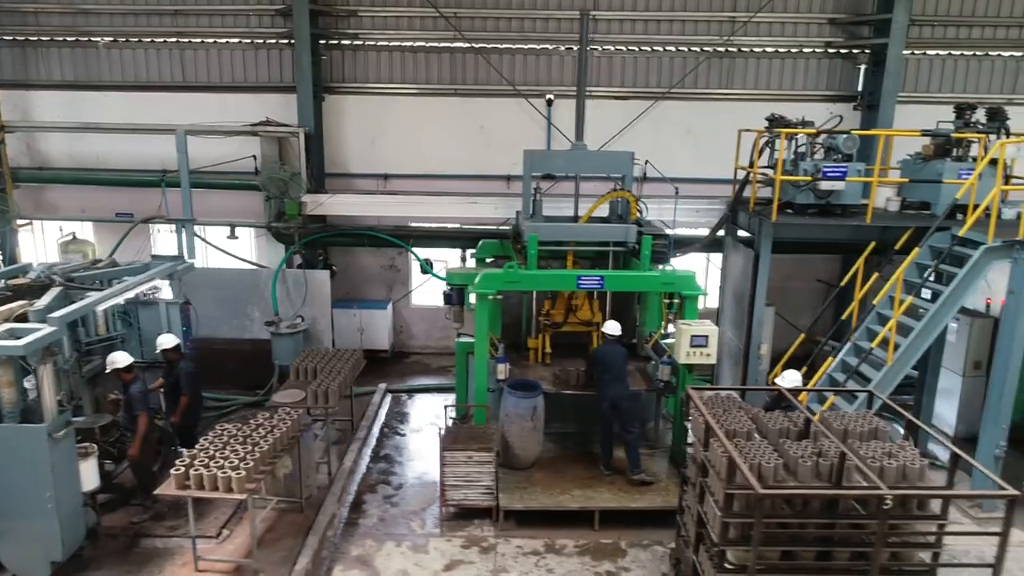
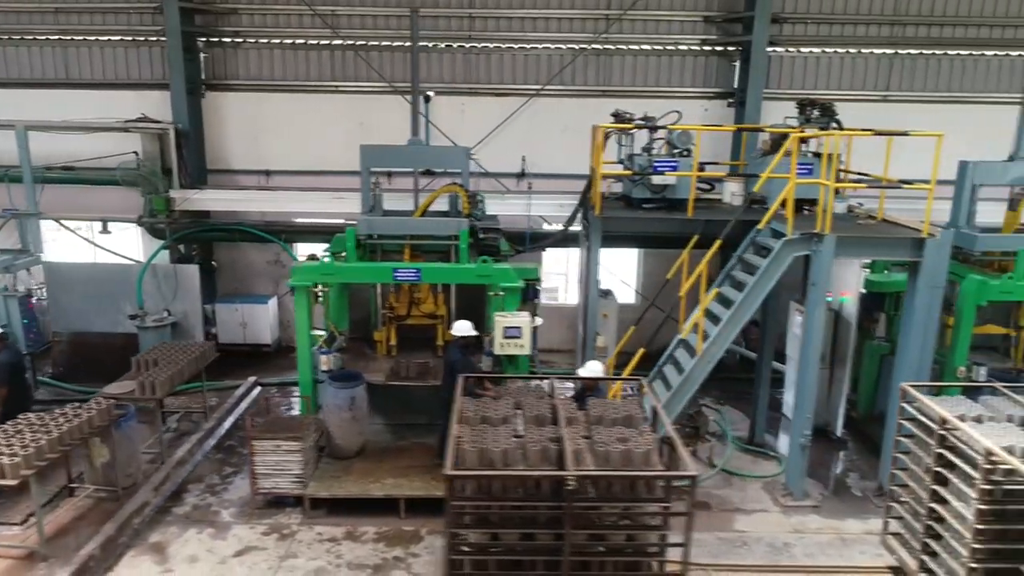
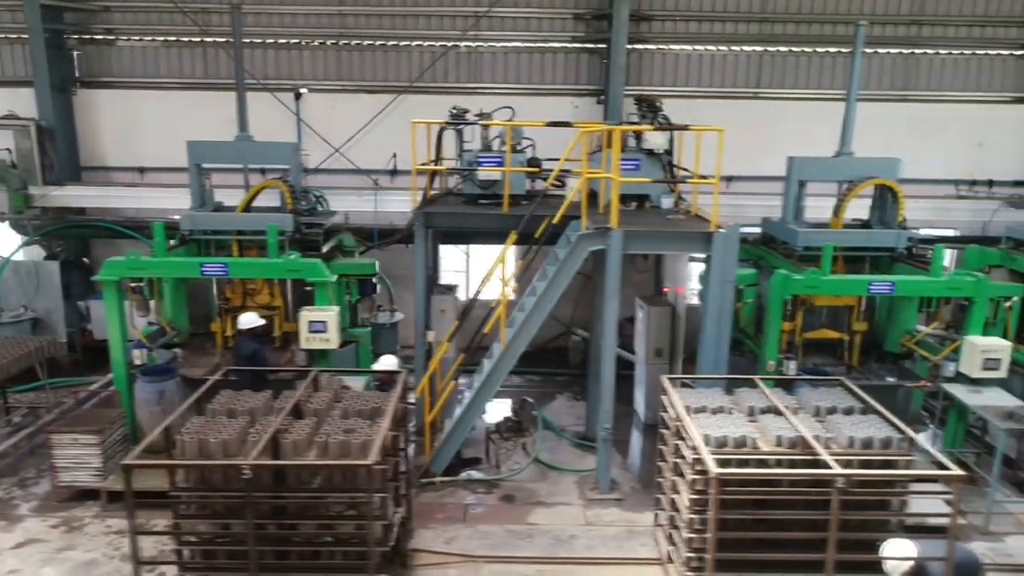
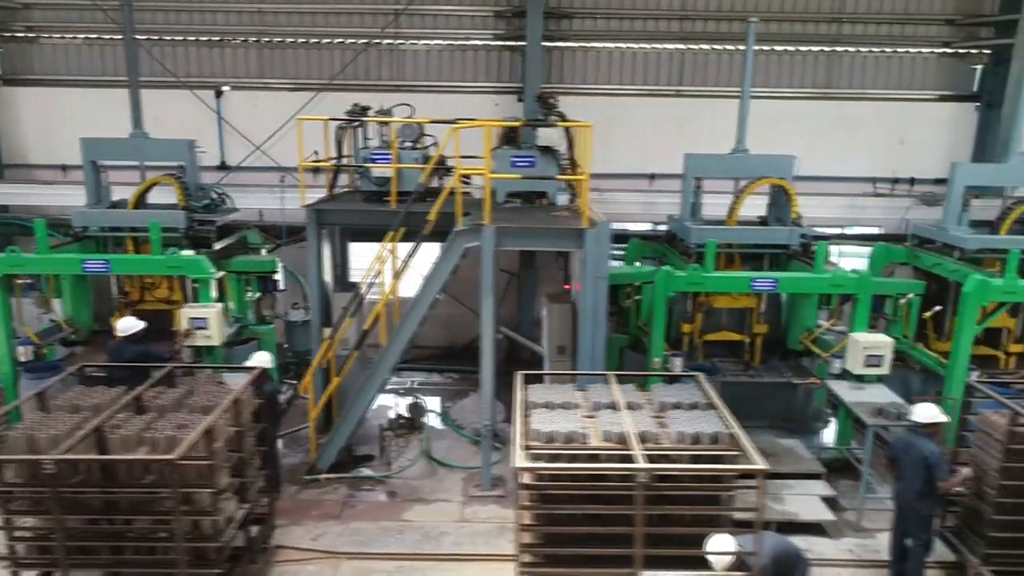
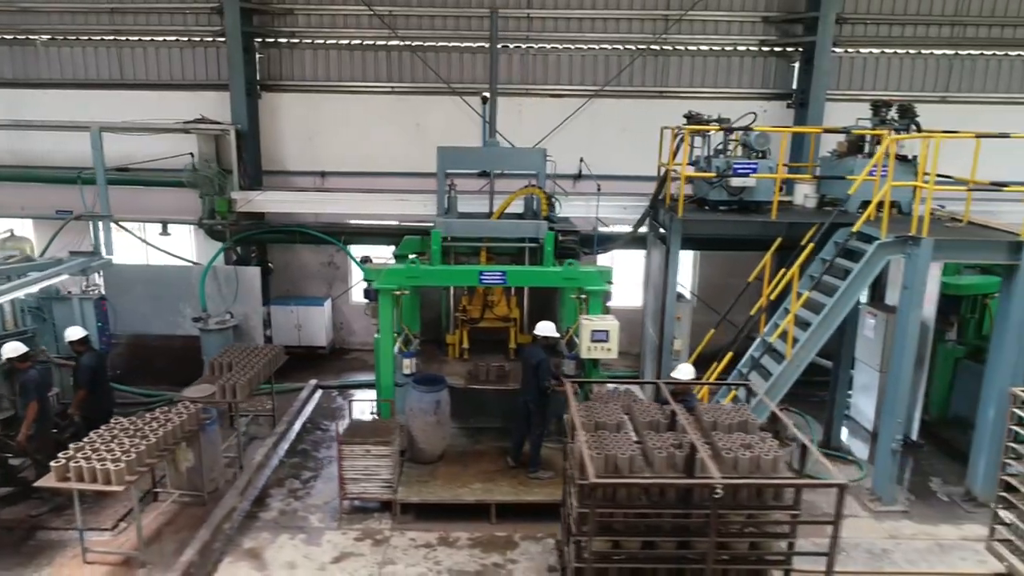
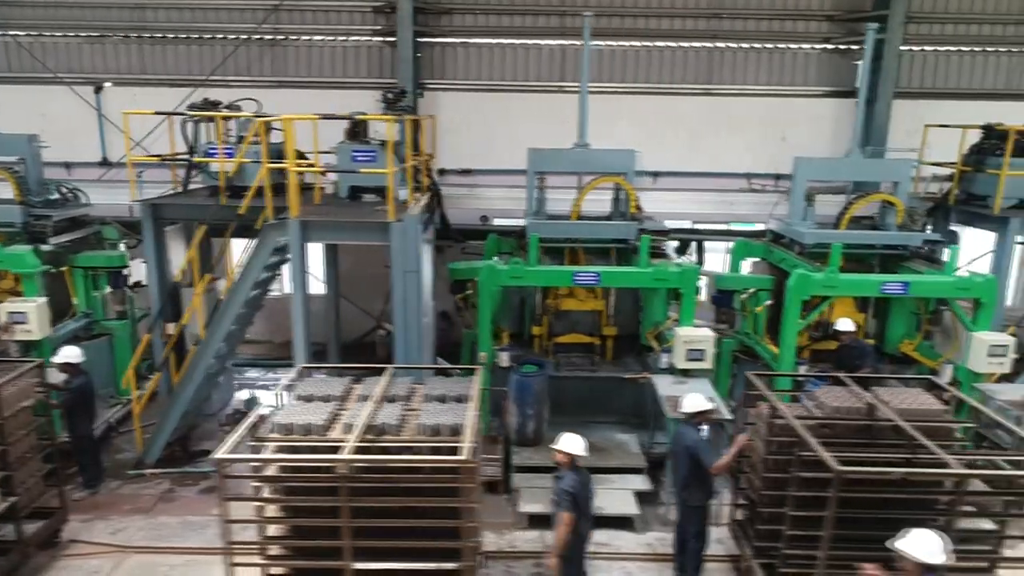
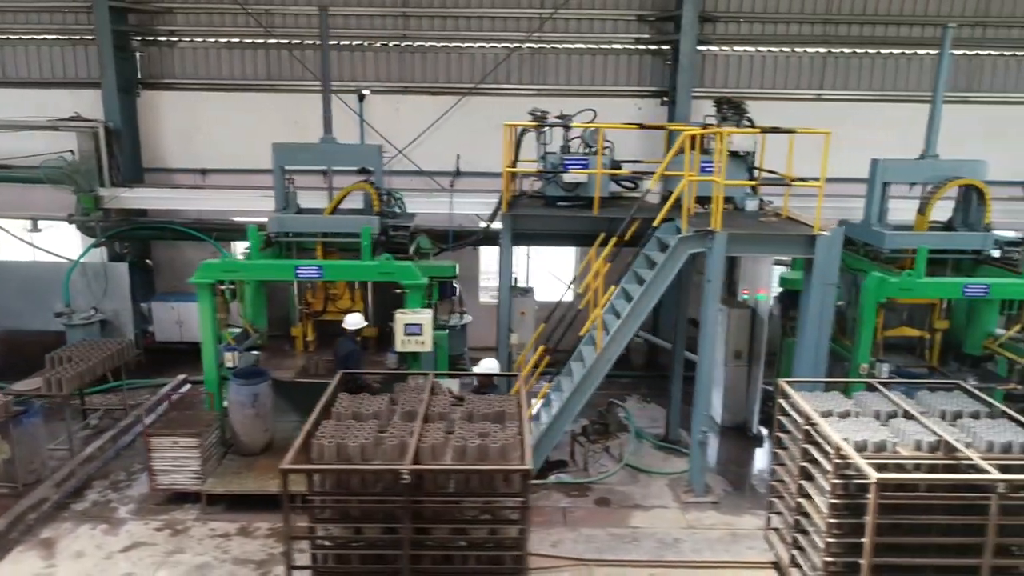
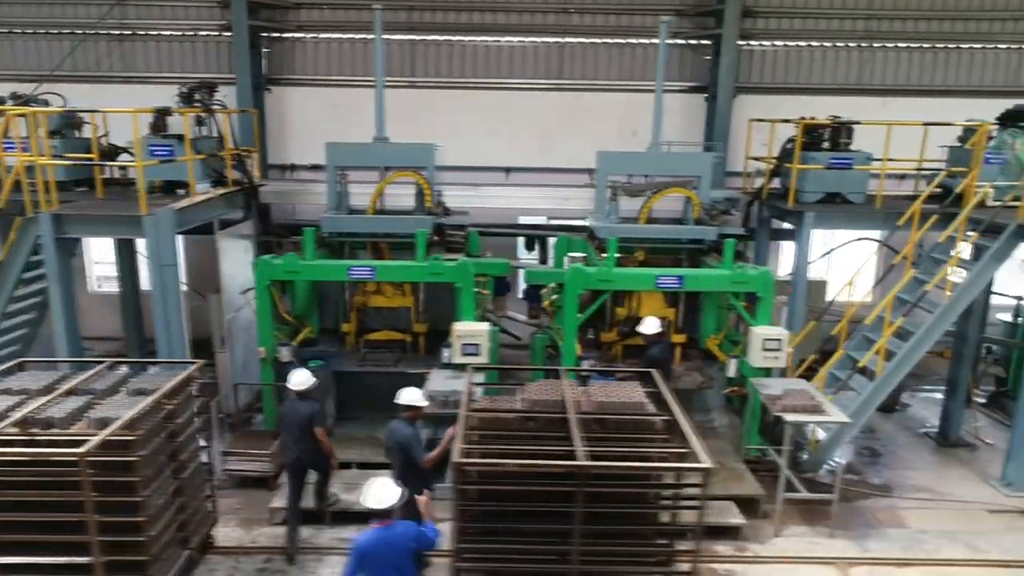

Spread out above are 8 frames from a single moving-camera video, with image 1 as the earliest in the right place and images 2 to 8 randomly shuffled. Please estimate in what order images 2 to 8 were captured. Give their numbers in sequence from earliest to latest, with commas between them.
5, 2, 7, 3, 4, 6, 8
